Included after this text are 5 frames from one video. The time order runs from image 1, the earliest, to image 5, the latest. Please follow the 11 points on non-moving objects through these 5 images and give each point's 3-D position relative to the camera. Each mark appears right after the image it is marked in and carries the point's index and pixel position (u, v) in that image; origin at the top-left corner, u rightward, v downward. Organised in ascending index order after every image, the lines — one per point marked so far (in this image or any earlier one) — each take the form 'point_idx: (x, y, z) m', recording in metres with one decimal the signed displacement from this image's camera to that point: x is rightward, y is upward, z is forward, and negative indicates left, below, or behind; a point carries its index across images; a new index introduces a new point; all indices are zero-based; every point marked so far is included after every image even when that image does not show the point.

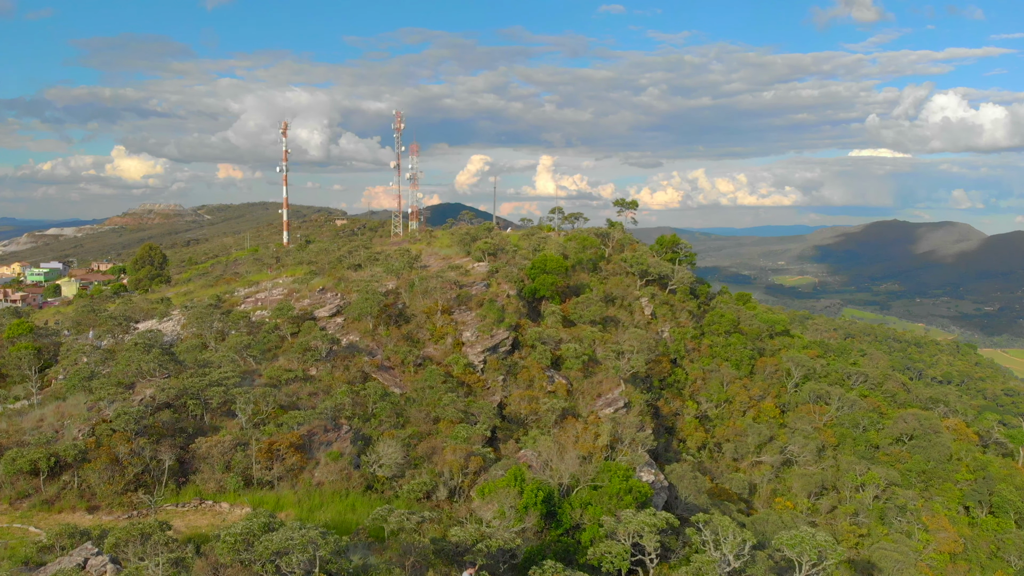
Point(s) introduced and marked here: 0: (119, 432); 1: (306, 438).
0: (-8.3, -3.1, +18.0) m
1: (-4.7, -3.4, +19.5) m
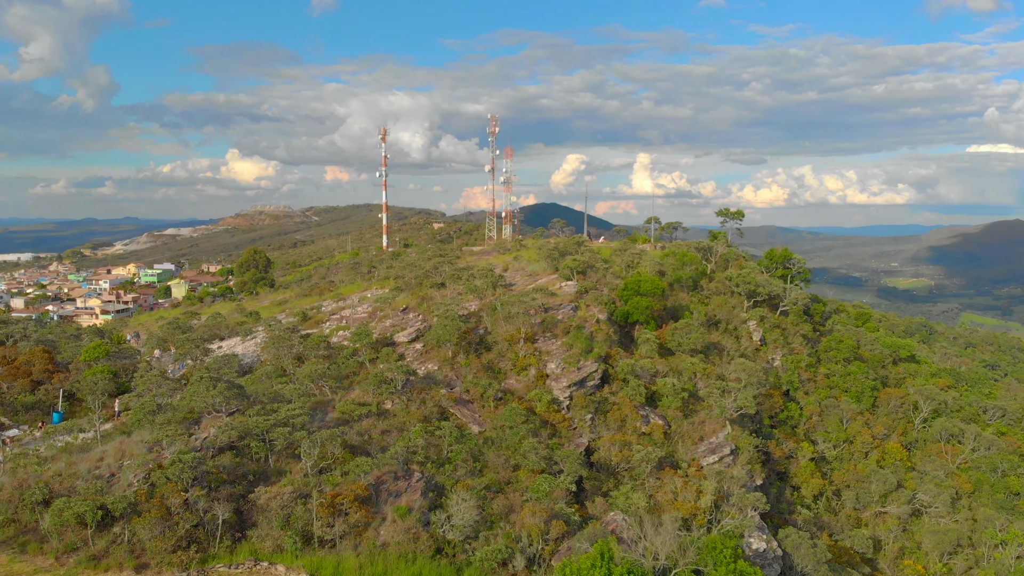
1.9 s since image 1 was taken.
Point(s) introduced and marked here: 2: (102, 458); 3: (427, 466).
0: (-6.7, -3.8, +16.7) m
1: (-2.9, -4.2, +17.7) m
2: (-9.1, -3.7, +18.7) m
3: (-1.9, -4.0, +18.8) m
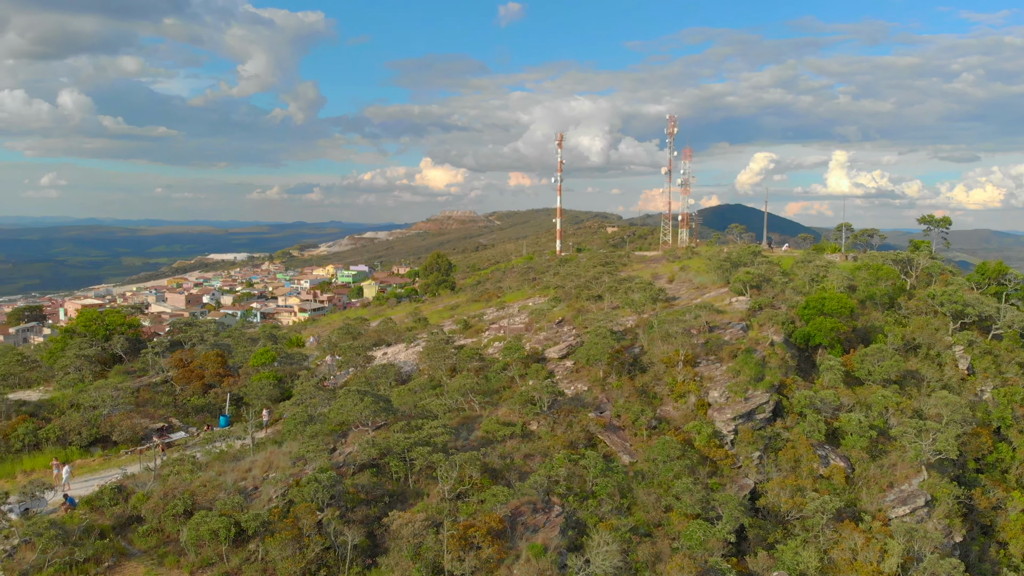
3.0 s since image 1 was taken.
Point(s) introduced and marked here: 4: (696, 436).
0: (-3.9, -4.1, +16.3) m
1: (0.0, -4.5, +16.5) m
2: (-5.8, -4.0, +18.7) m
3: (+1.2, -4.4, +17.4) m
4: (+4.3, -3.4, +19.7) m
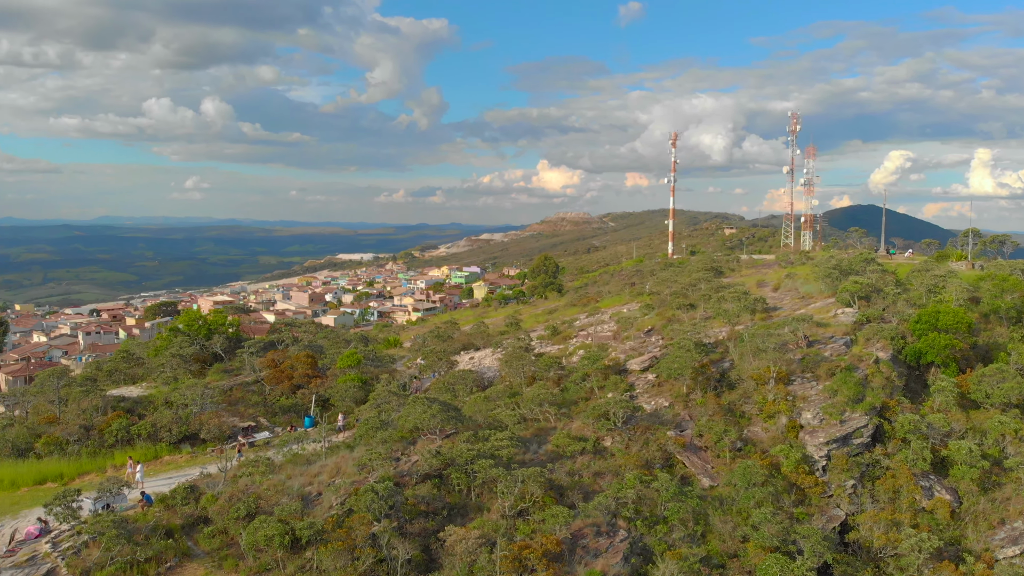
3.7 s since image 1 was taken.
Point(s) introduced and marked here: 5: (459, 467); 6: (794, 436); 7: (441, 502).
0: (-2.8, -4.2, +16.0) m
1: (+1.1, -4.7, +15.7) m
2: (-4.3, -4.1, +18.7) m
3: (+2.4, -4.6, +16.4) m
4: (+5.9, -3.7, +18.2) m
5: (-1.1, -3.7, +17.5) m
6: (+6.4, -3.3, +19.1) m
7: (-1.4, -4.3, +17.0) m
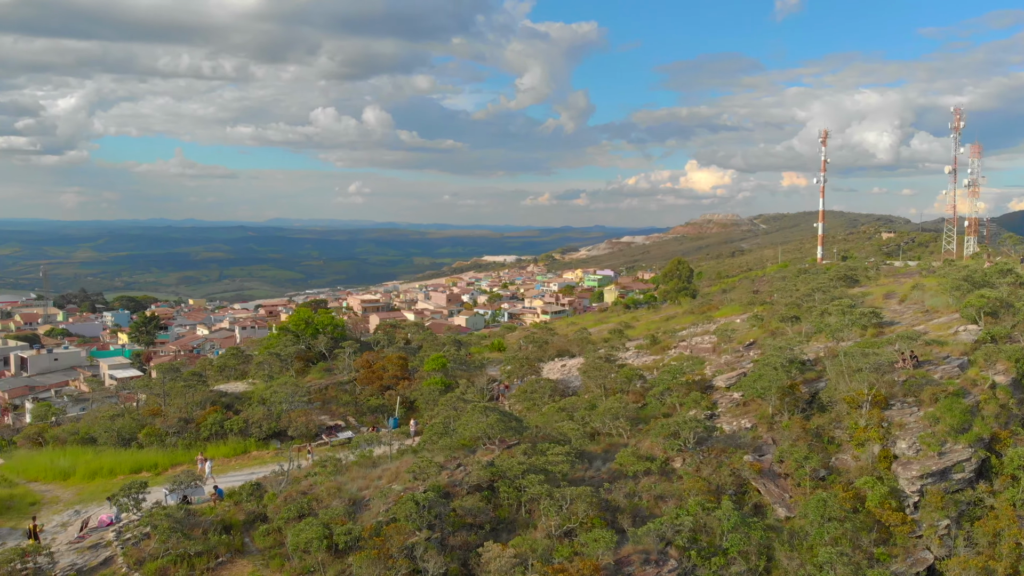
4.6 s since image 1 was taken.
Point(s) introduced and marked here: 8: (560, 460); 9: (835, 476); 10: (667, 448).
0: (-1.9, -4.4, +15.8) m
1: (+1.8, -4.9, +14.9) m
2: (-3.0, -4.2, +18.8) m
3: (+3.2, -4.8, +15.3) m
4: (+6.9, -4.0, +16.5) m
5: (0.0, -3.9, +17.0) m
6: (+7.6, -3.6, +17.3) m
7: (-0.4, -4.5, +16.6) m
8: (+1.0, -3.6, +17.4) m
9: (+6.8, -3.9, +17.7) m
10: (+3.5, -3.6, +18.9) m
